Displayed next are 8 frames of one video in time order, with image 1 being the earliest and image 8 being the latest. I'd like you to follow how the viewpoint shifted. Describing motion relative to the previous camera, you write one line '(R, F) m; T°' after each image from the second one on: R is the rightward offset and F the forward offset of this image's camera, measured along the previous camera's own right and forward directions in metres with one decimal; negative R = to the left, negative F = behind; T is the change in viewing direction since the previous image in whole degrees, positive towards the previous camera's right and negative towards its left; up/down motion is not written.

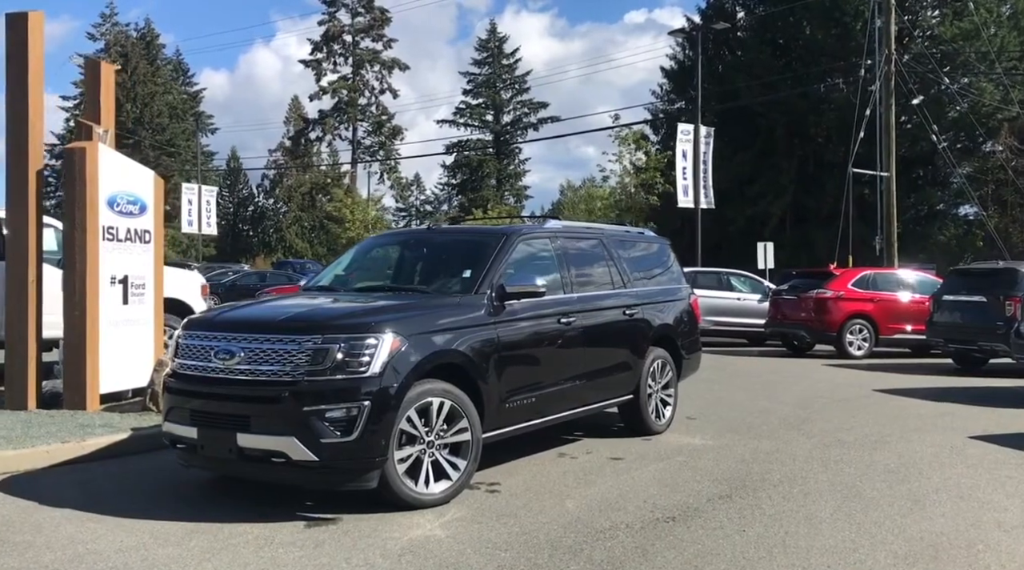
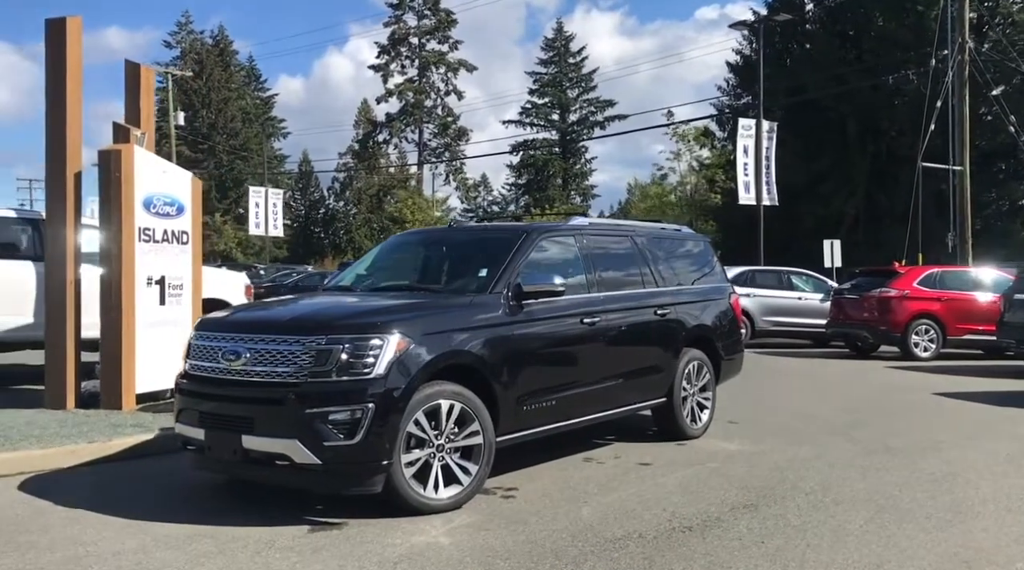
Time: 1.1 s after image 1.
(+0.3, +0.2) m; -4°
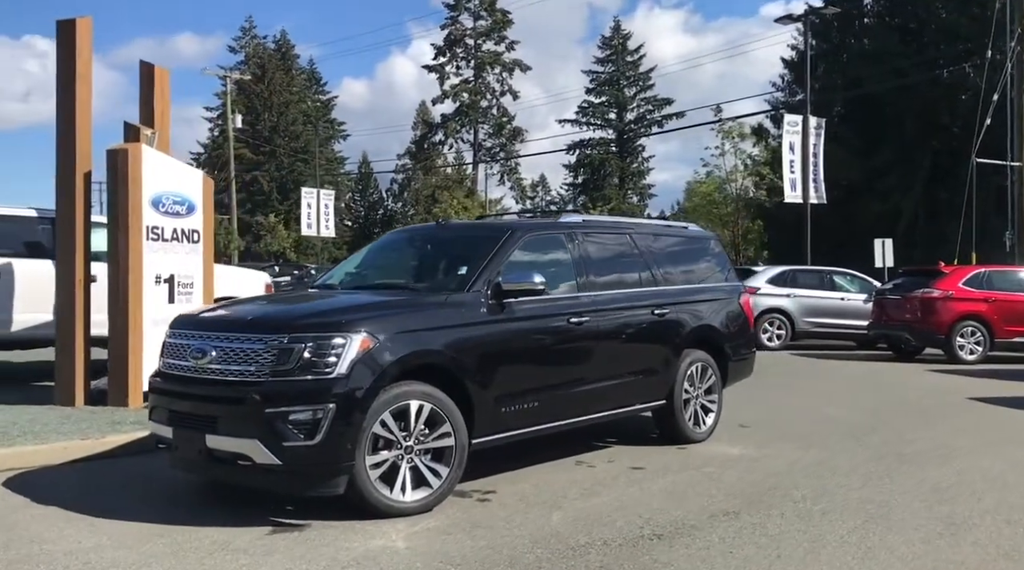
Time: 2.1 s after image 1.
(+0.5, +0.2) m; -3°
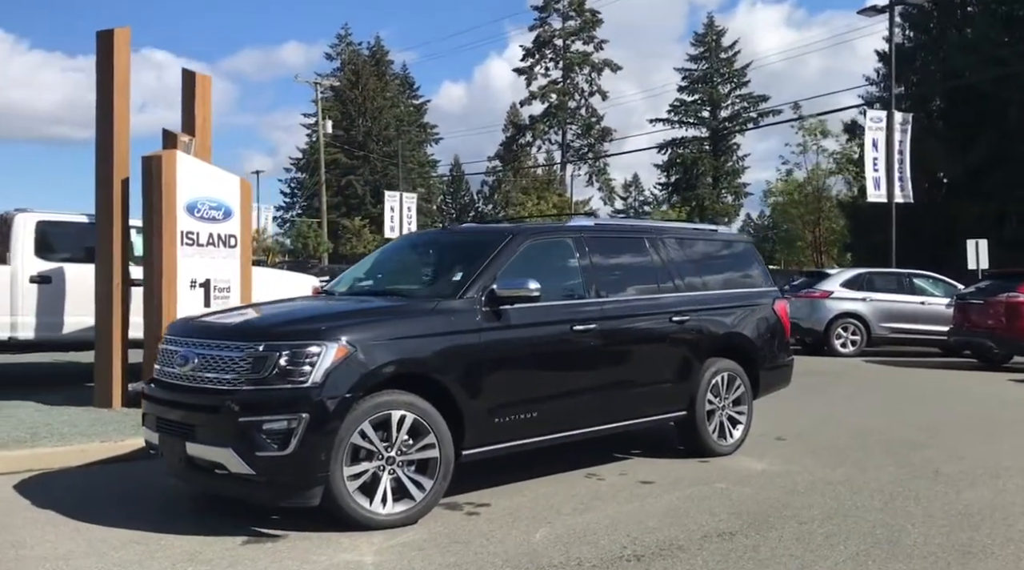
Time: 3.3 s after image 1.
(+0.6, +0.2) m; -5°
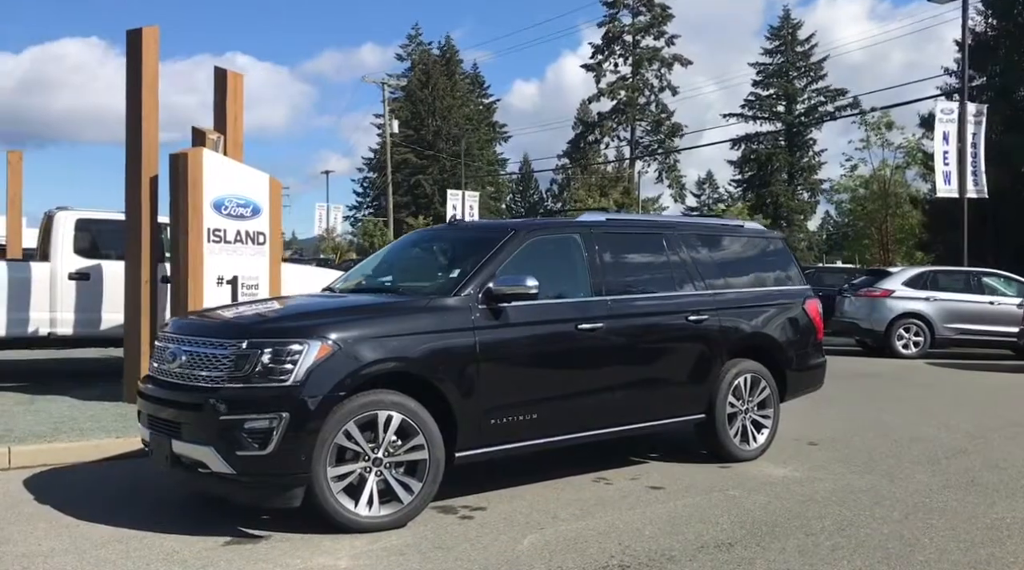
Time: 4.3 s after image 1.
(+0.4, +0.2) m; -4°
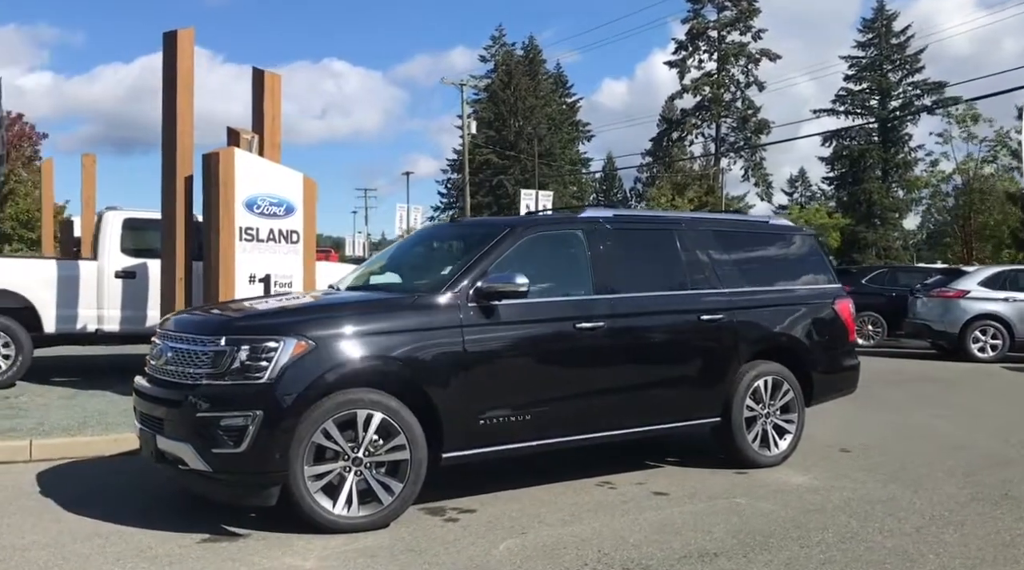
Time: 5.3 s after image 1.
(+0.5, +0.2) m; -5°
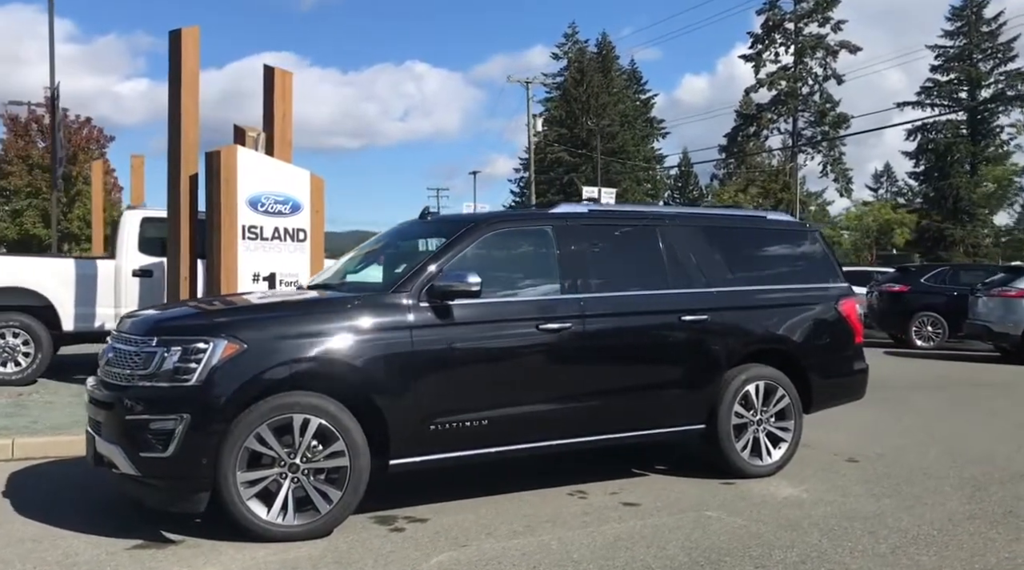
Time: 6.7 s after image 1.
(+0.7, +0.3) m; -4°
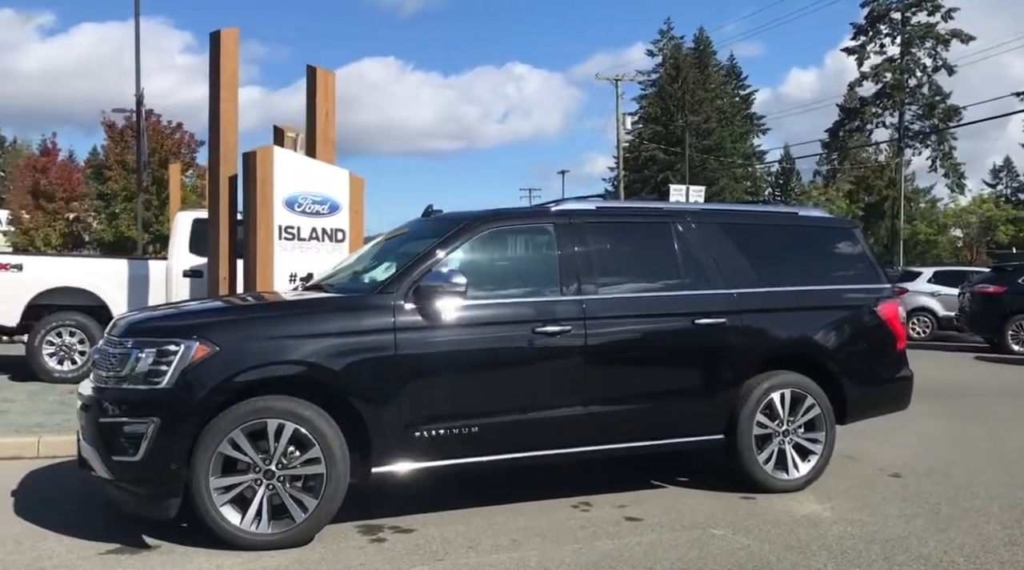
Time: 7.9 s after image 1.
(+0.6, +0.3) m; -6°
